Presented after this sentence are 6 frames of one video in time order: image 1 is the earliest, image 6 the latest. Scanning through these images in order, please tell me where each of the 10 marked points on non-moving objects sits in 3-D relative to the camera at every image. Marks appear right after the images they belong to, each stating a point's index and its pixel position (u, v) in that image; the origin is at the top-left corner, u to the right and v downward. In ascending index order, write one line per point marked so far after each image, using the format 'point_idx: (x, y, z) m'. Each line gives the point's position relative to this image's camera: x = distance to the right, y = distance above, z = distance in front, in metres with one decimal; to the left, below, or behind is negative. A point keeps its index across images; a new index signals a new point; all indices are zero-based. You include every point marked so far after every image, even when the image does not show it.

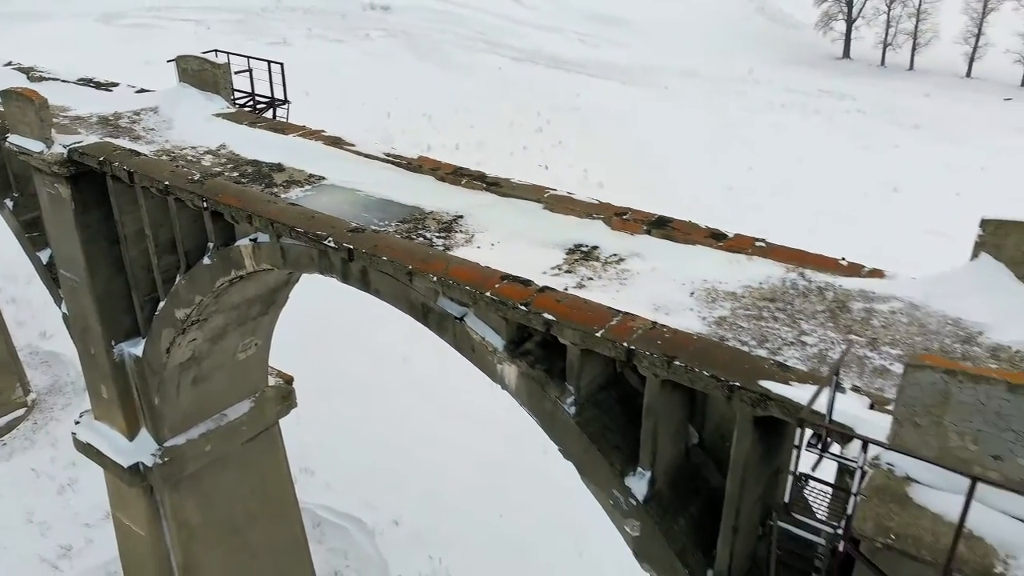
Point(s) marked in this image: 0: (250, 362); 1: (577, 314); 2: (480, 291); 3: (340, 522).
0: (-3.6, -1.0, +11.6) m
1: (+0.4, -0.2, +5.7) m
2: (-0.2, 0.0, +6.0) m
3: (-3.3, -4.5, +16.2) m
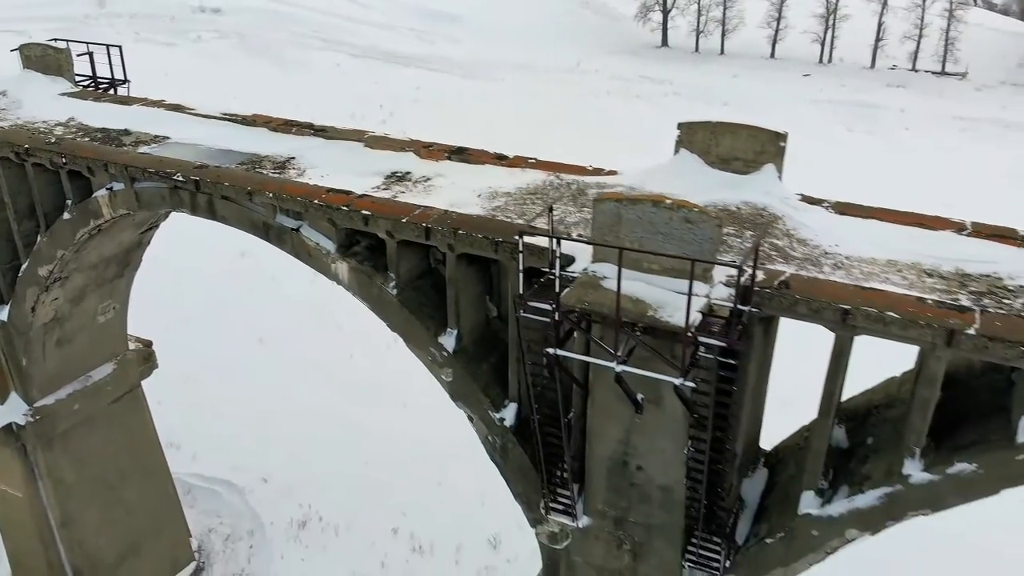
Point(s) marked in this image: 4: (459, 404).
0: (-5.9, -0.5, +12.6) m
1: (-1.1, +0.7, +7.4) m
2: (-1.8, +0.8, +7.7) m
3: (-6.1, -4.0, +17.2) m
4: (-0.5, -1.1, +8.1) m
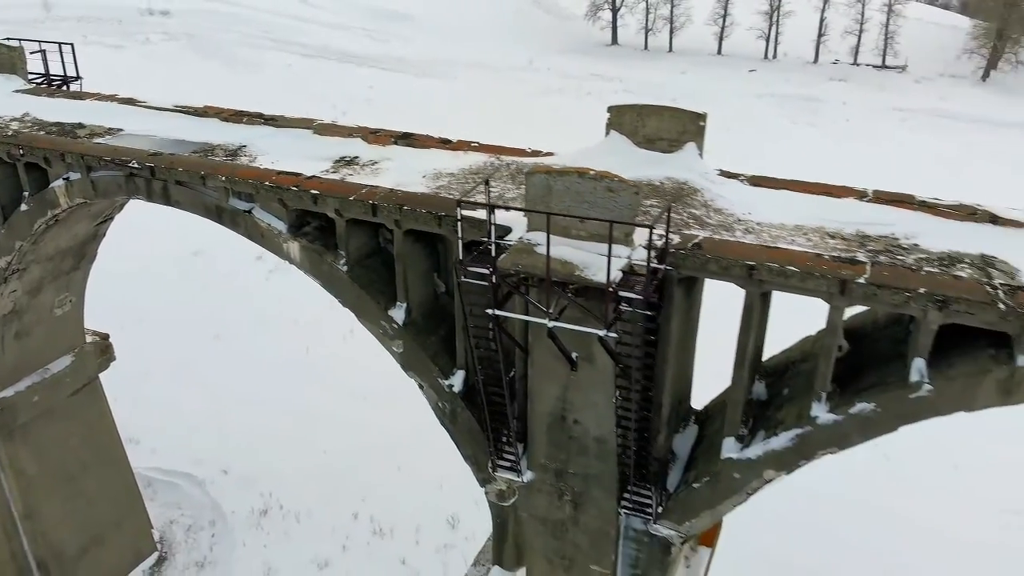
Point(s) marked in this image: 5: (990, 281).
0: (-6.7, -0.4, +12.9) m
1: (-1.6, +0.9, +7.9) m
2: (-2.4, +1.0, +8.1) m
3: (-7.0, -3.9, +17.4) m
4: (-1.0, -0.9, +8.6) m
5: (+3.5, +0.1, +6.2) m
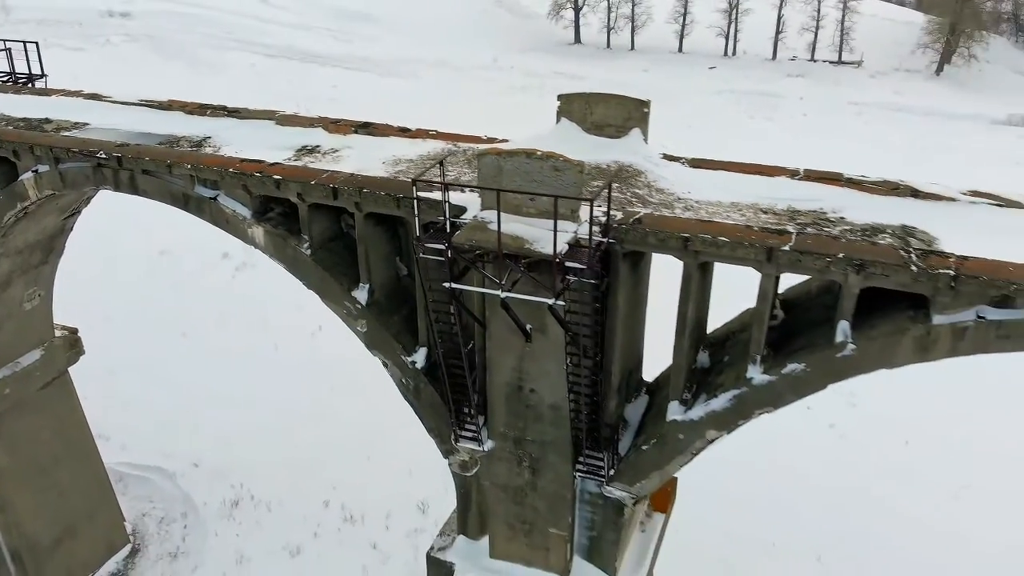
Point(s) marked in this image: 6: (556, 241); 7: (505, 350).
0: (-7.3, -0.4, +13.1) m
1: (-2.1, +1.1, +8.3) m
2: (-2.8, +1.2, +8.5) m
3: (-7.6, -3.8, +17.6) m
4: (-1.5, -0.7, +9.0) m
5: (+3.1, +0.3, +6.8) m
6: (+0.4, +0.4, +6.9) m
7: (-0.1, -0.6, +7.9) m
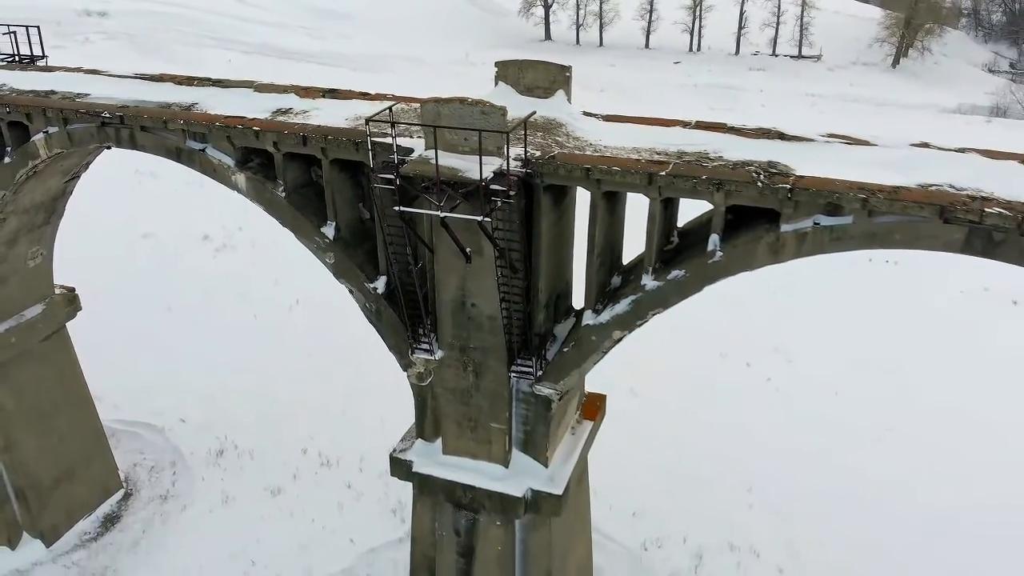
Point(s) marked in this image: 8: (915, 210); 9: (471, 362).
0: (-8.0, +0.3, +14.6) m
1: (-2.8, +1.9, +9.9) m
2: (-3.5, +1.9, +10.1) m
3: (-8.5, -3.2, +19.1) m
4: (-2.1, +0.1, +10.7) m
5: (+2.5, +1.2, +8.5) m
6: (-0.3, +1.2, +8.6) m
7: (-0.7, +0.2, +9.6) m
8: (+3.6, +0.7, +7.6) m
9: (-0.5, -0.9, +10.1) m
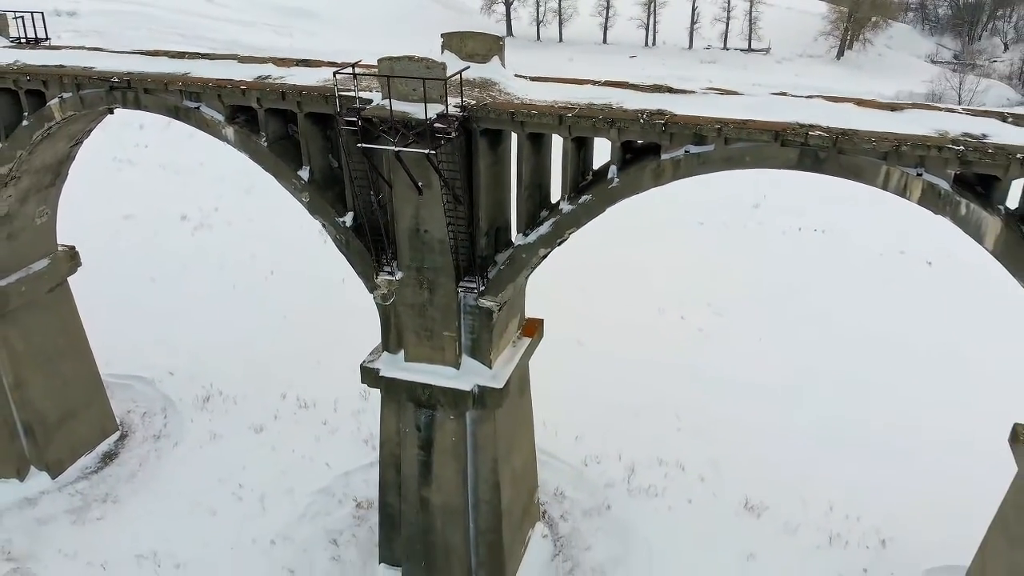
0: (-9.0, +1.2, +16.5) m
1: (-3.6, +2.8, +12.0) m
2: (-4.3, +2.9, +12.1) m
3: (-9.5, -2.3, +21.0) m
4: (-2.9, +1.1, +12.8) m
5: (+1.7, +2.2, +10.8) m
6: (-1.0, +2.2, +10.8) m
7: (-1.5, +1.2, +11.7) m
8: (+2.9, +1.8, +10.0) m
9: (-1.3, +0.1, +12.3) m
